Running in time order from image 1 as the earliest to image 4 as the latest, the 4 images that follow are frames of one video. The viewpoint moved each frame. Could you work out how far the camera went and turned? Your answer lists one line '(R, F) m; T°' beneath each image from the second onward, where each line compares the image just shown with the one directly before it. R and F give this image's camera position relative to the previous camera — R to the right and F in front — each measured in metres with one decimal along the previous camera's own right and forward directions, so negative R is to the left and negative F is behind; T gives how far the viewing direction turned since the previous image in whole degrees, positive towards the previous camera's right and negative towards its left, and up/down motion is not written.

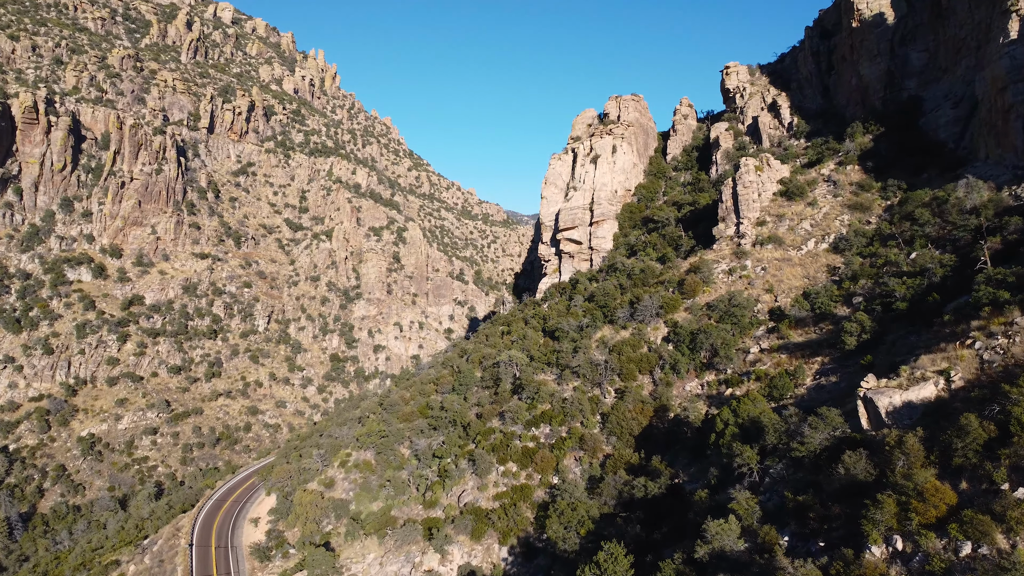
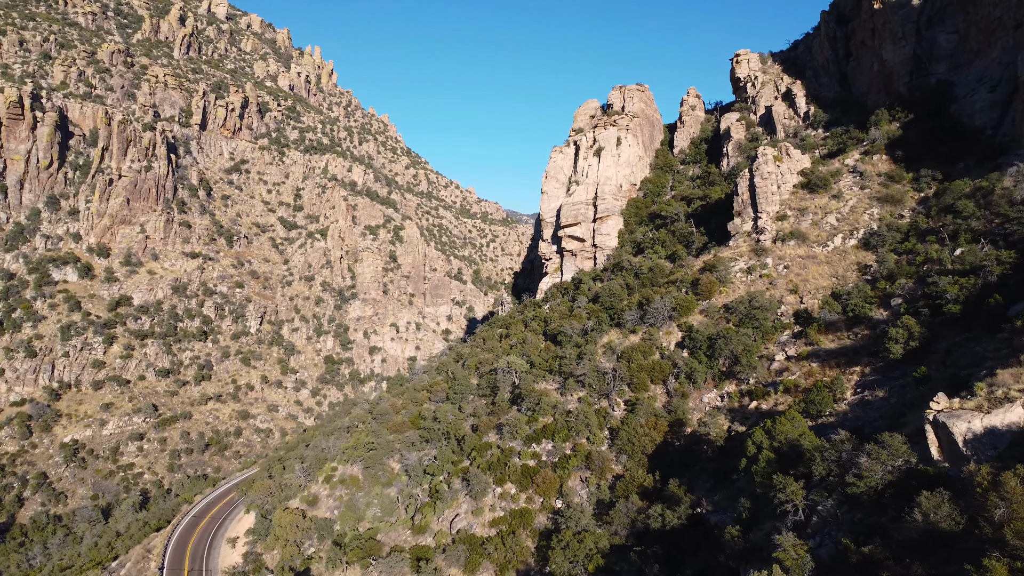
(+0.1, +2.2) m; 0°
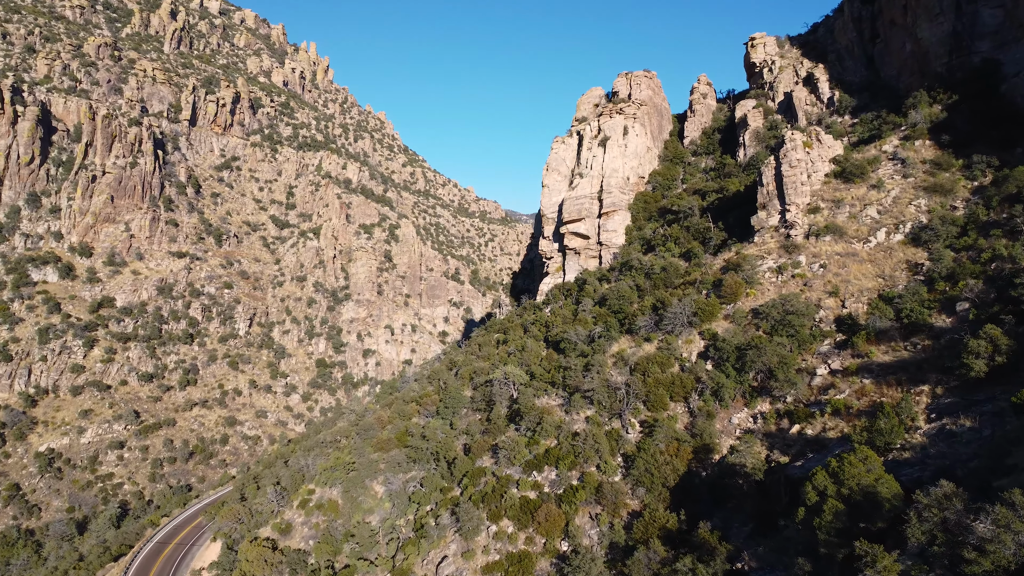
(+0.1, +2.9) m; 0°
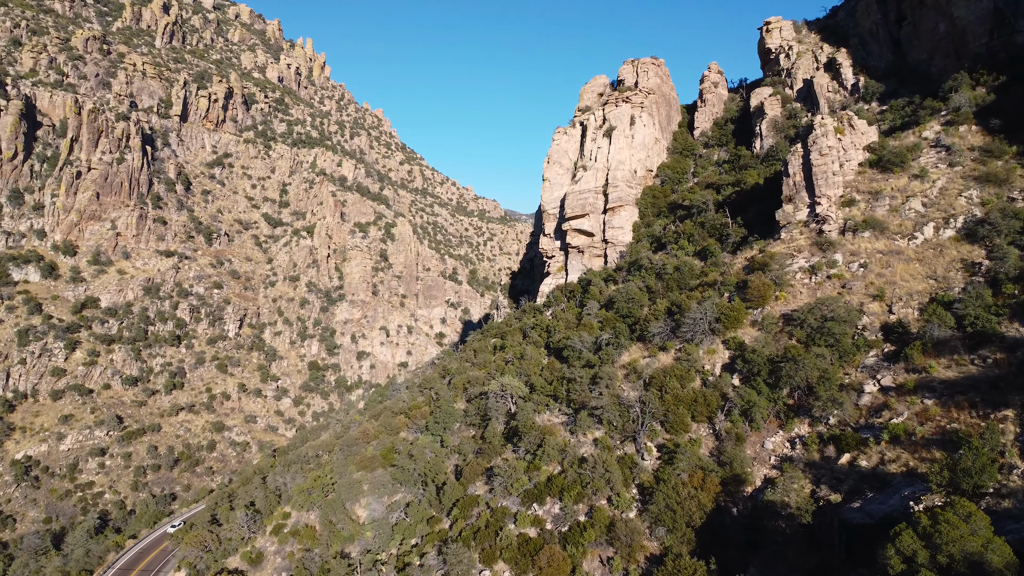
(+0.1, +2.4) m; 0°
